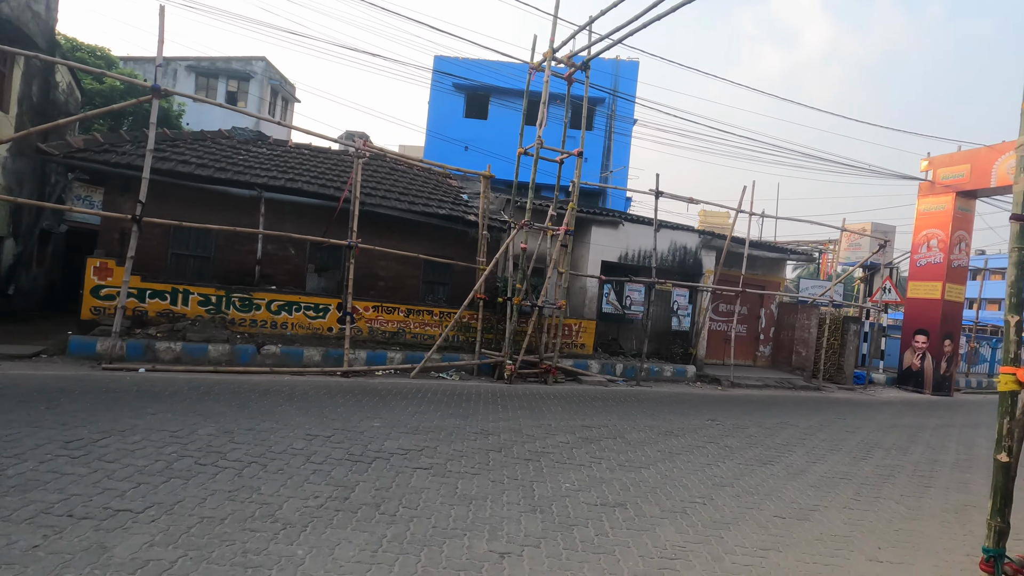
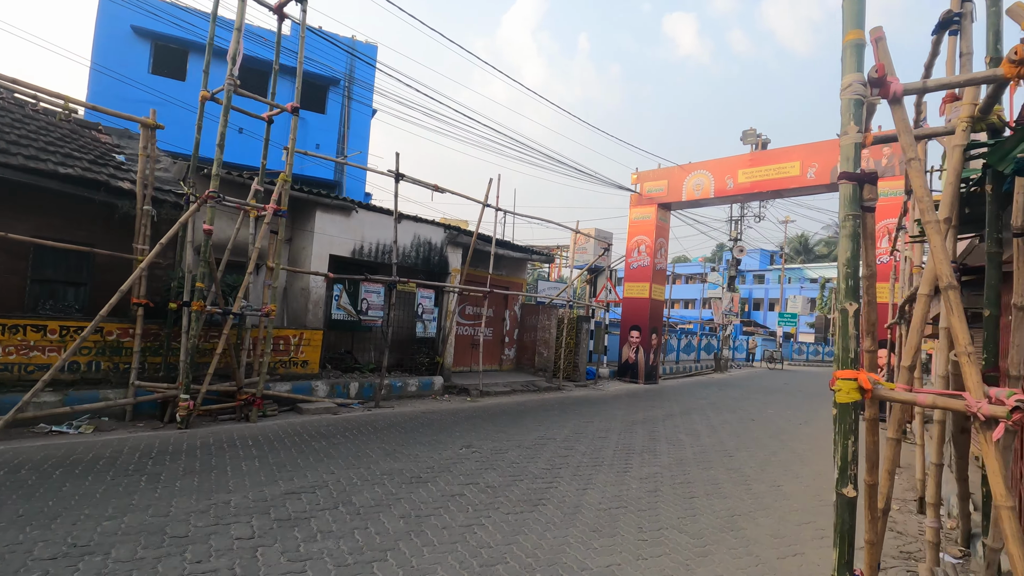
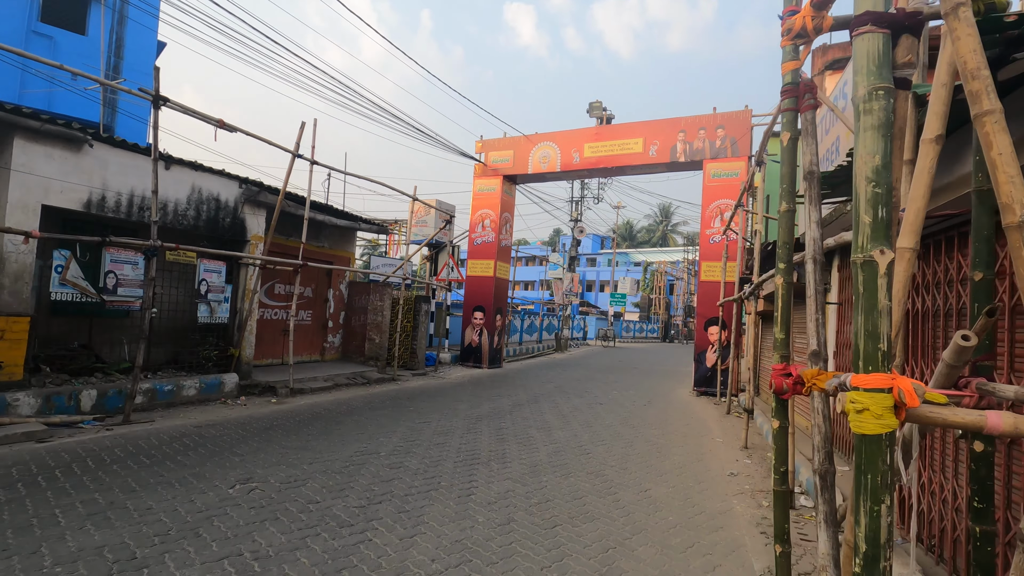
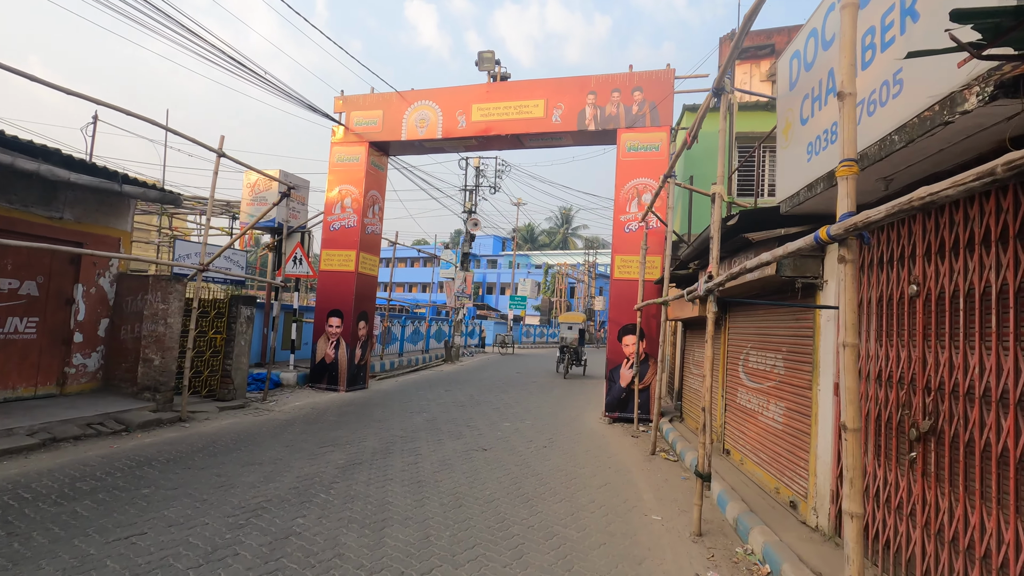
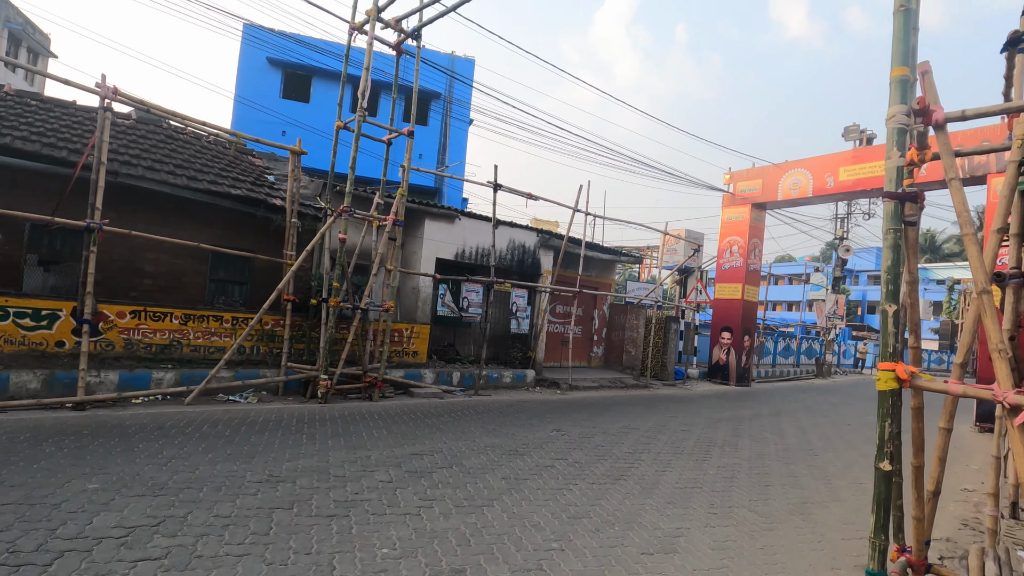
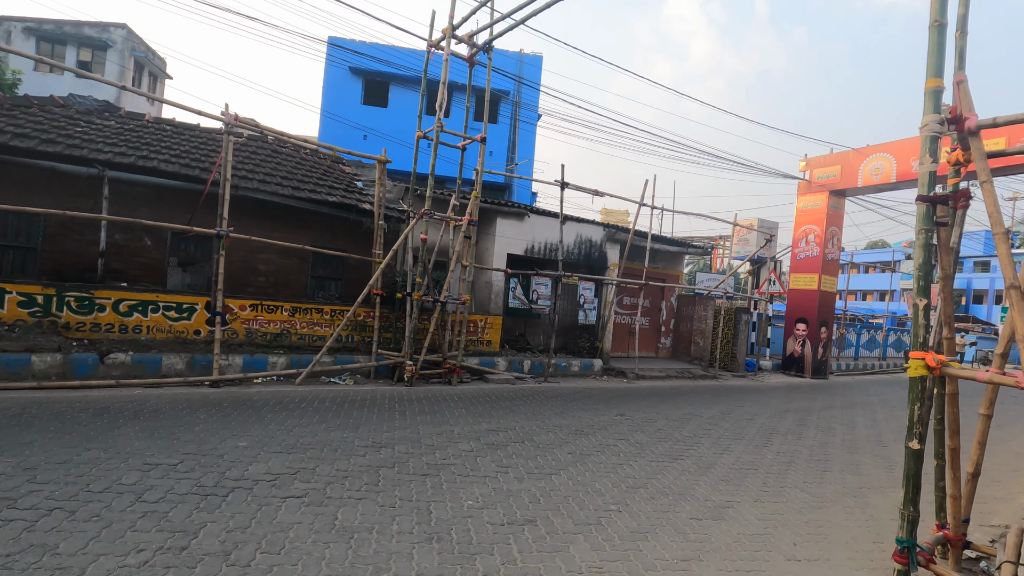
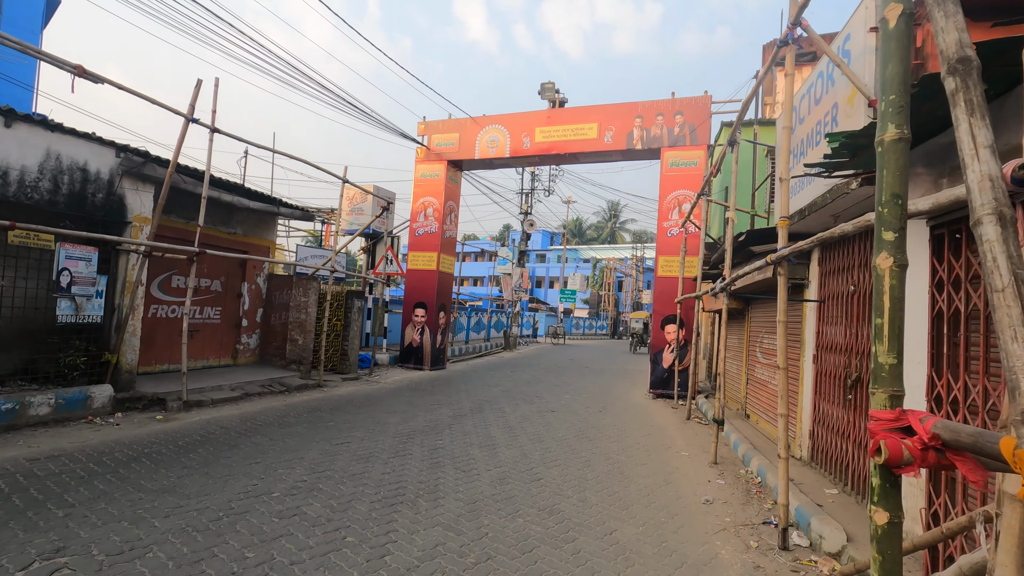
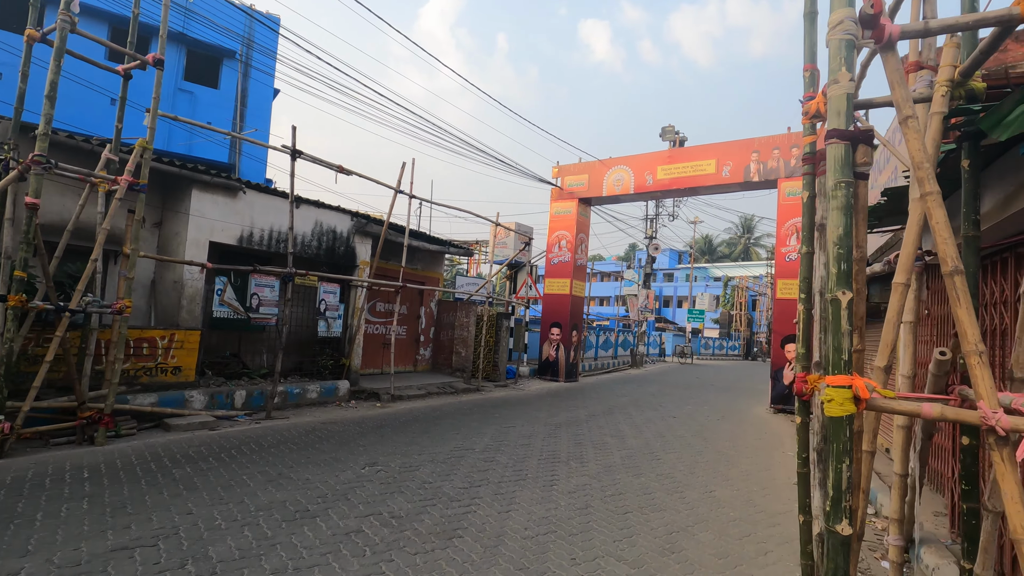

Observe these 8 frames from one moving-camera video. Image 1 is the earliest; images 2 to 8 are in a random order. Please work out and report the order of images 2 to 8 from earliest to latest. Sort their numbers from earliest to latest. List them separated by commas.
6, 5, 2, 8, 3, 7, 4
